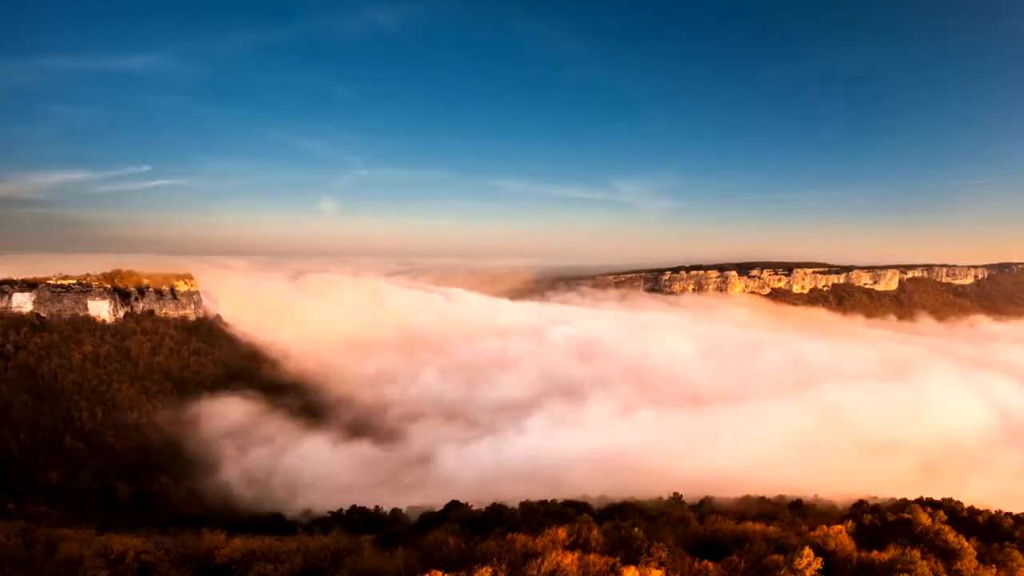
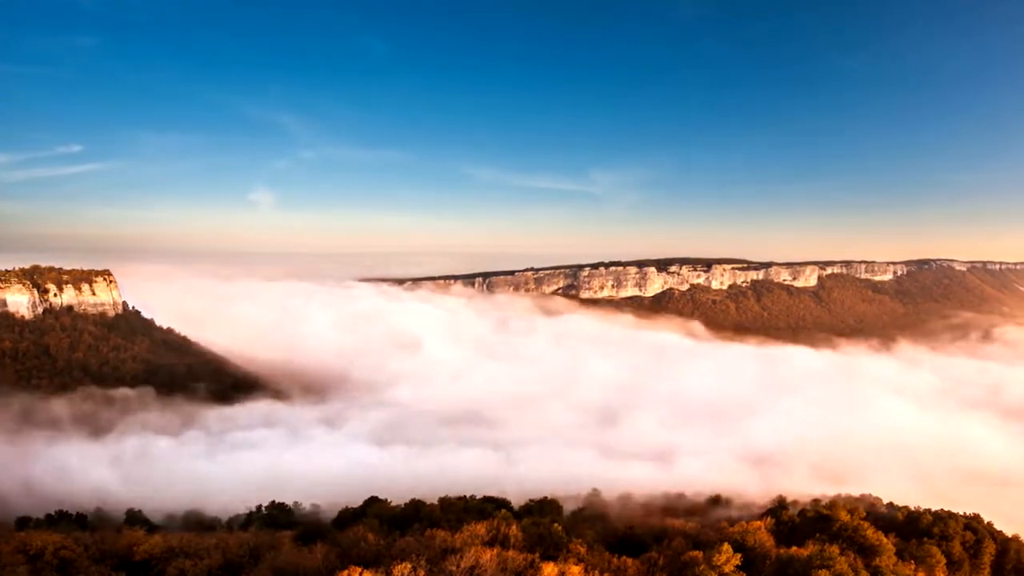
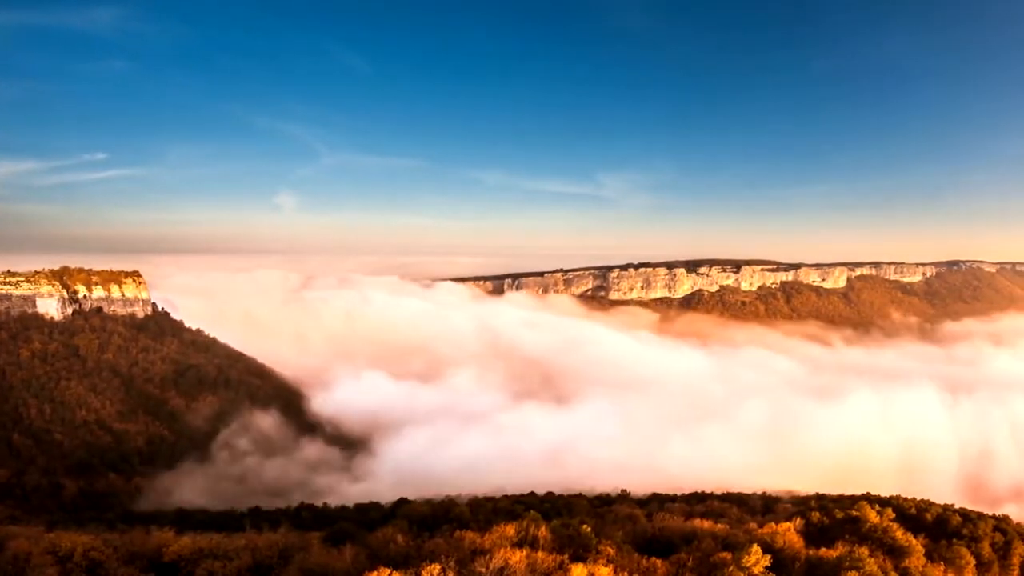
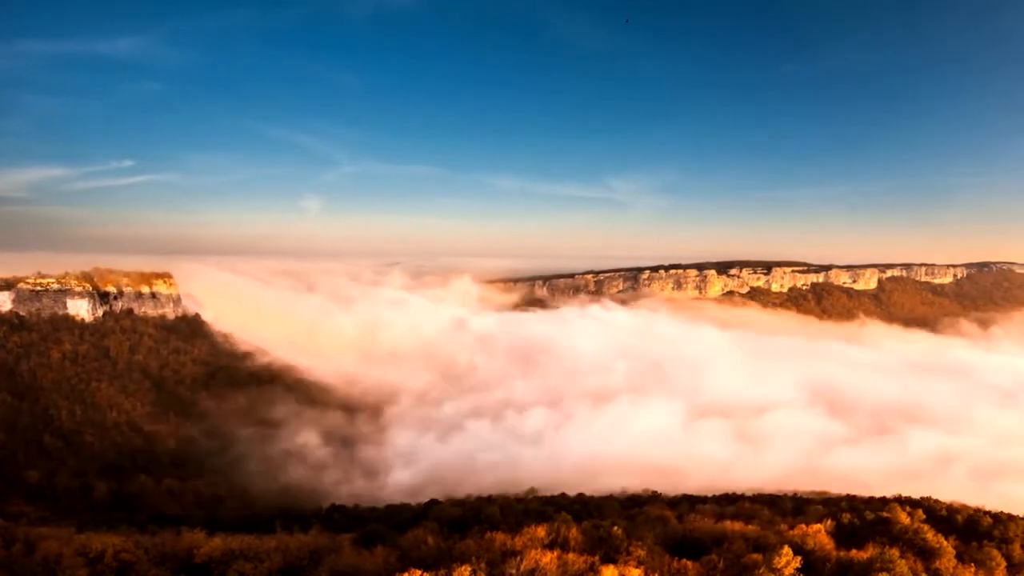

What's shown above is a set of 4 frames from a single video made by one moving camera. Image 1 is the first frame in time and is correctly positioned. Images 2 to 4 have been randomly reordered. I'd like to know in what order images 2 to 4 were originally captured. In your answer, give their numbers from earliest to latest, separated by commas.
4, 3, 2
